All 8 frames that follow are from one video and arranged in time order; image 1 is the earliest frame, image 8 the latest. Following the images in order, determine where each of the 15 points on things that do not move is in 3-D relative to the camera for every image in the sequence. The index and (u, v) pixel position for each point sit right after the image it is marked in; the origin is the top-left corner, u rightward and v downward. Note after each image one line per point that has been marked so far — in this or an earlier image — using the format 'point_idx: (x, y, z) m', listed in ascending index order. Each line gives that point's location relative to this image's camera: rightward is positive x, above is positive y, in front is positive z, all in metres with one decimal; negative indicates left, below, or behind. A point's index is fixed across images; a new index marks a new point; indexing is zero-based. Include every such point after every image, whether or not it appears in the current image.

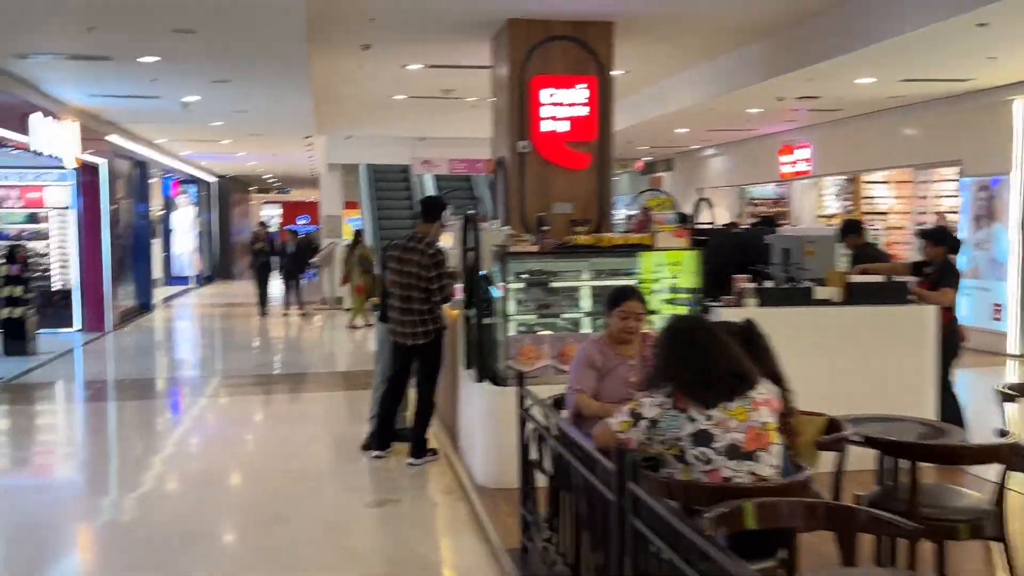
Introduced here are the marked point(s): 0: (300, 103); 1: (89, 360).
0: (-2.1, +1.8, +8.5) m
1: (-3.9, -0.7, +8.4) m
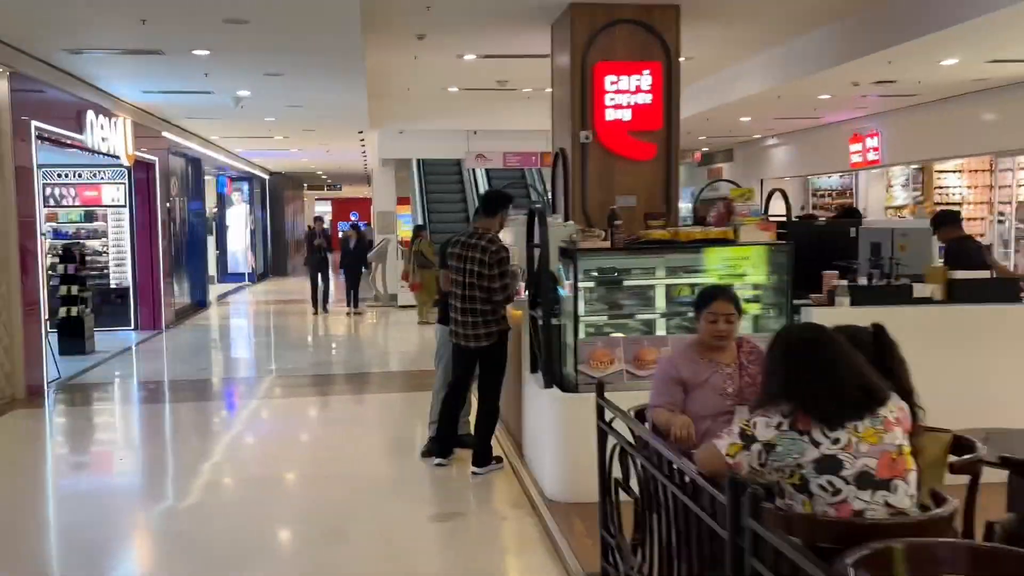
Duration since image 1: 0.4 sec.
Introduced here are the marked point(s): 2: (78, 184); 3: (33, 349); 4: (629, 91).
0: (-1.5, +1.8, +8.3) m
1: (-3.4, -0.7, +8.3) m
2: (-4.8, +1.1, +9.7) m
3: (-3.4, -0.4, +6.2) m
4: (+0.8, +1.4, +6.1) m
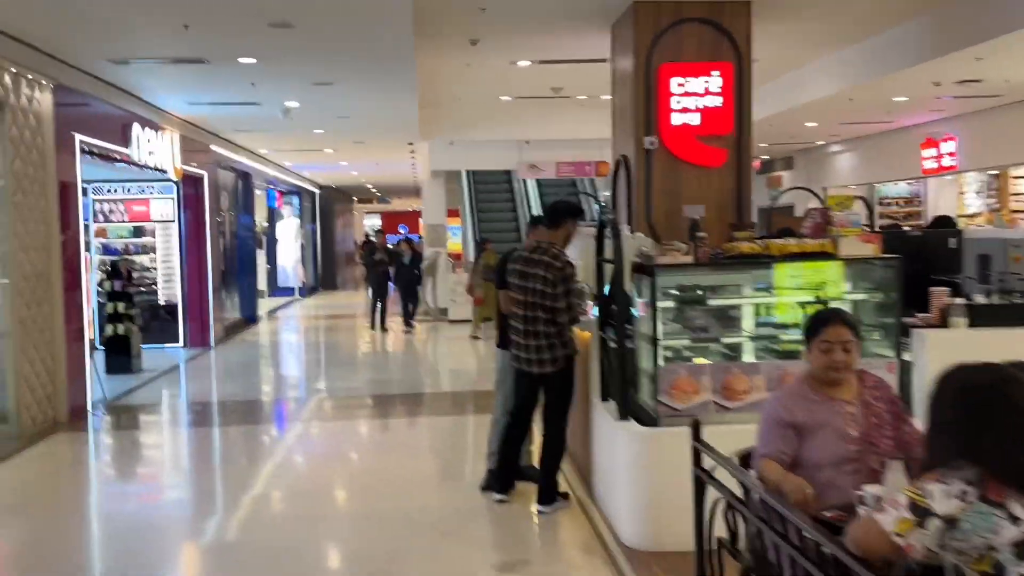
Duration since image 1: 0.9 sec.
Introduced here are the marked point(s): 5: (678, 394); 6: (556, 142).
0: (-1.0, +1.7, +8.1) m
1: (-2.9, -0.8, +8.1) m
2: (-4.2, +1.0, +9.5) m
3: (-3.0, -0.6, +6.0) m
4: (+1.2, +1.3, +5.7) m
5: (+0.6, -0.4, +3.2) m
6: (+0.5, +1.8, +10.8) m
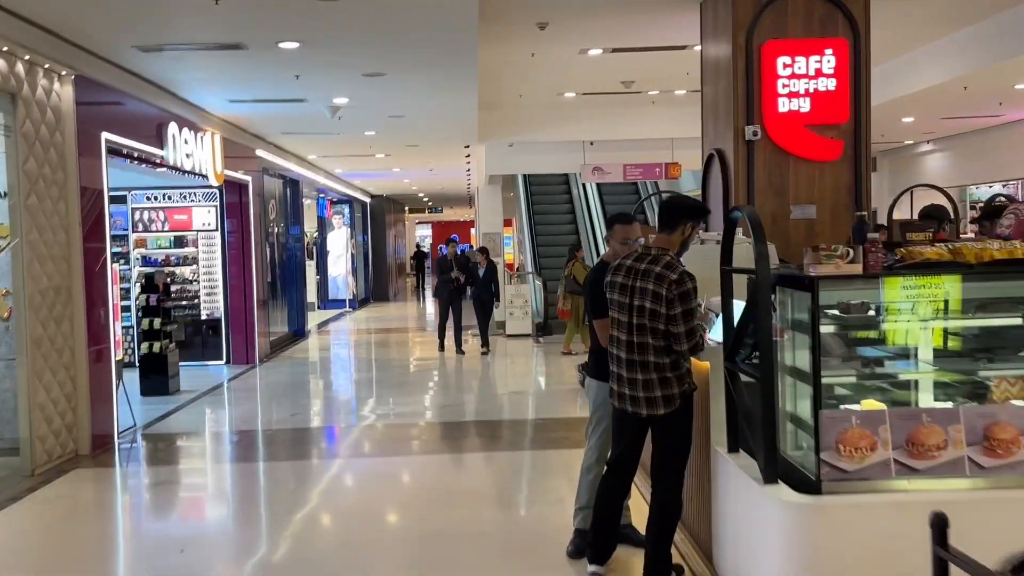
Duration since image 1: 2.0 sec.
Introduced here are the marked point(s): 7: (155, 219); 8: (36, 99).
0: (-0.4, +1.6, +7.4) m
1: (-2.3, -0.9, +7.5) m
2: (-3.5, +0.8, +9.0) m
3: (-2.5, -0.6, +5.4) m
4: (+1.6, +1.2, +4.9) m
5: (+0.9, -0.4, +2.4) m
6: (+1.2, +1.6, +10.0) m
7: (-3.7, +0.7, +9.1) m
8: (-2.6, +1.0, +4.7) m
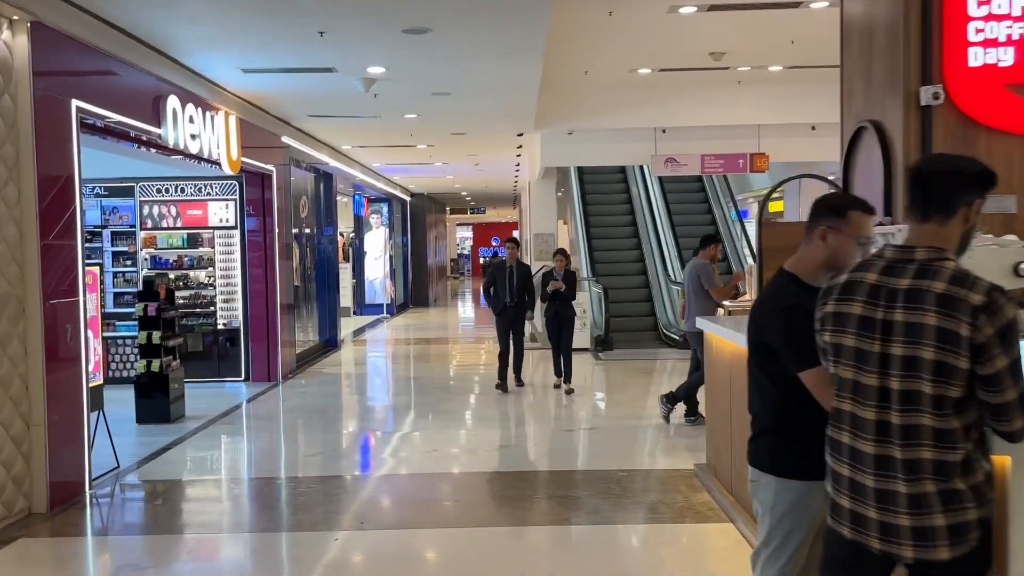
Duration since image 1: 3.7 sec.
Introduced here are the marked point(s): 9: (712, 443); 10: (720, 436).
0: (0.0, +1.5, +6.1) m
1: (-1.8, -1.0, +6.3) m
2: (-3.0, +0.8, +7.9) m
3: (-2.1, -0.7, +4.2) m
4: (+2.0, +1.1, +3.5) m
5: (+1.1, -0.5, +1.1) m
6: (+1.8, +1.6, +8.7) m
7: (-3.1, +0.7, +8.0) m
8: (-2.2, +1.0, +3.6) m
9: (+1.0, -0.8, +4.3) m
10: (+1.0, -0.7, +4.1) m
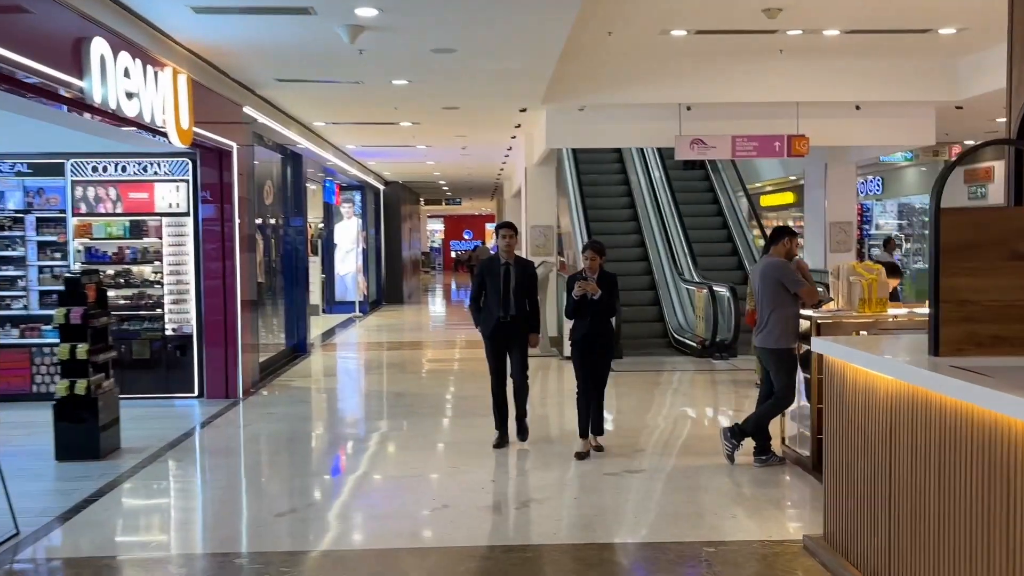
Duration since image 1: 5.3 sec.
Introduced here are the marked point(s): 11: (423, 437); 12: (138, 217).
0: (+0.2, +1.5, +4.9) m
1: (-1.7, -1.0, +5.1) m
2: (-2.9, +0.8, +6.6) m
3: (-1.9, -0.7, +3.0) m
4: (+2.2, +1.0, +2.4) m
5: (+1.5, -0.6, -0.1) m
6: (+1.9, +1.5, +7.6) m
7: (-3.1, +0.7, +6.6) m
8: (-2.0, +0.9, +2.3) m
9: (+1.2, -0.8, +3.2) m
10: (+1.2, -0.7, +3.0) m
11: (-0.6, -1.0, +5.8) m
12: (-2.8, +0.5, +6.6) m
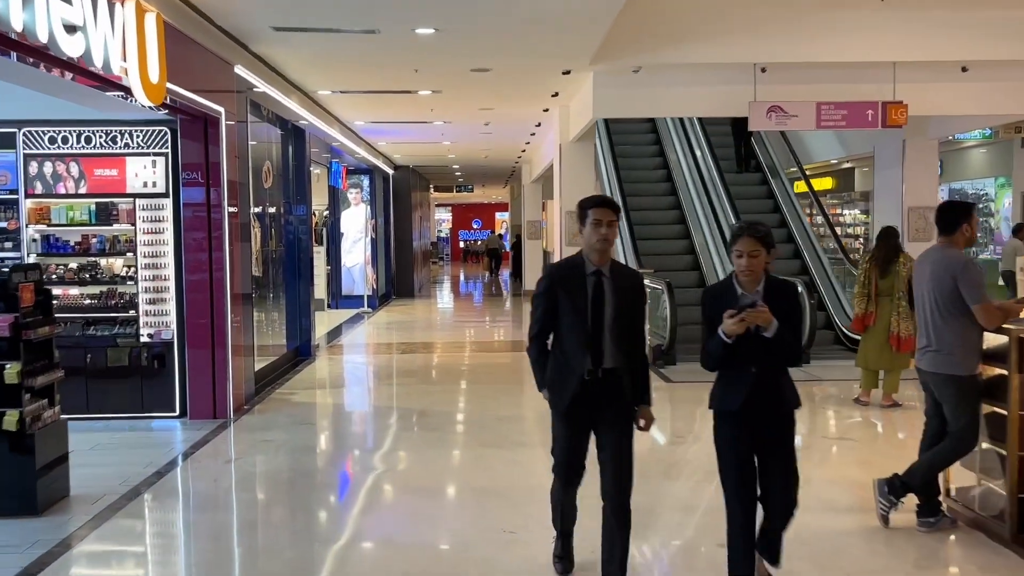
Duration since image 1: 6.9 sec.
0: (+0.5, +1.5, +3.7) m
1: (-1.4, -1.0, +3.9) m
2: (-2.6, +0.8, +5.4) m
3: (-1.7, -0.7, +1.8) m
4: (+2.5, +1.0, +1.2) m
5: (+1.7, -0.6, -1.2) m
6: (+2.2, +1.6, +6.4) m
7: (-2.8, +0.7, +5.5) m
8: (-1.7, +0.9, +1.1) m
9: (+1.4, -0.8, +2.0) m
10: (+1.4, -0.8, +1.8) m
11: (-0.3, -1.0, +4.7) m
12: (-2.5, +0.5, +5.4) m
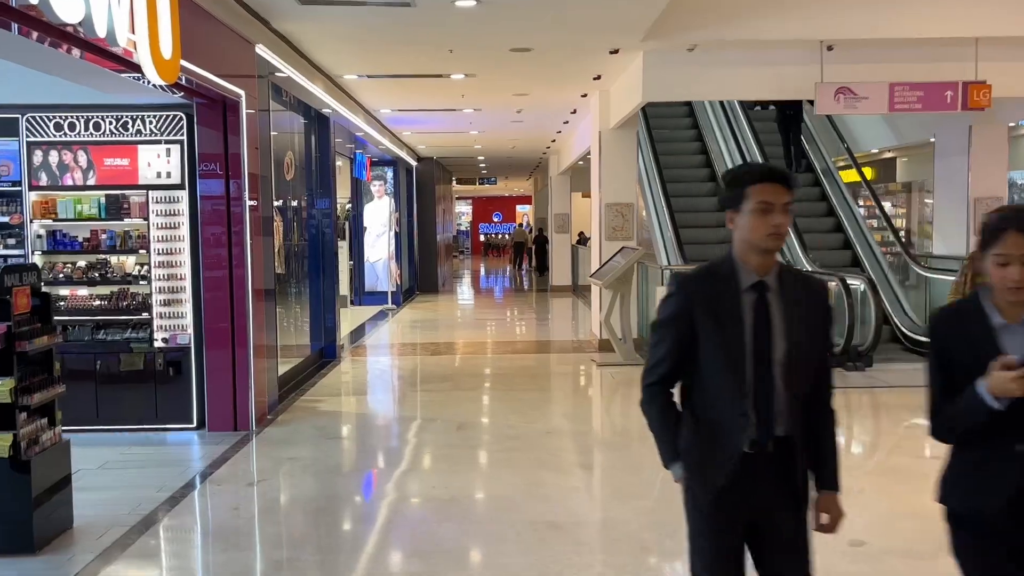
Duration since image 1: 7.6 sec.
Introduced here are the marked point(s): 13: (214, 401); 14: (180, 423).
0: (+0.7, +1.5, +3.2) m
1: (-1.2, -1.0, +3.4) m
2: (-2.4, +0.8, +4.9) m
3: (-1.5, -0.8, +1.4) m
4: (+2.7, +1.0, +0.7) m
5: (+1.9, -0.7, -1.8) m
6: (+2.4, +1.6, +5.8) m
7: (-2.5, +0.7, +5.0) m
8: (-1.5, +0.9, +0.7) m
9: (+1.7, -0.8, +1.5) m
10: (+1.7, -0.8, +1.3) m
11: (0.0, -1.0, +4.2) m
12: (-2.2, +0.5, +5.0) m
13: (-1.7, -0.7, +5.2) m
14: (-2.0, -0.8, +5.3) m
